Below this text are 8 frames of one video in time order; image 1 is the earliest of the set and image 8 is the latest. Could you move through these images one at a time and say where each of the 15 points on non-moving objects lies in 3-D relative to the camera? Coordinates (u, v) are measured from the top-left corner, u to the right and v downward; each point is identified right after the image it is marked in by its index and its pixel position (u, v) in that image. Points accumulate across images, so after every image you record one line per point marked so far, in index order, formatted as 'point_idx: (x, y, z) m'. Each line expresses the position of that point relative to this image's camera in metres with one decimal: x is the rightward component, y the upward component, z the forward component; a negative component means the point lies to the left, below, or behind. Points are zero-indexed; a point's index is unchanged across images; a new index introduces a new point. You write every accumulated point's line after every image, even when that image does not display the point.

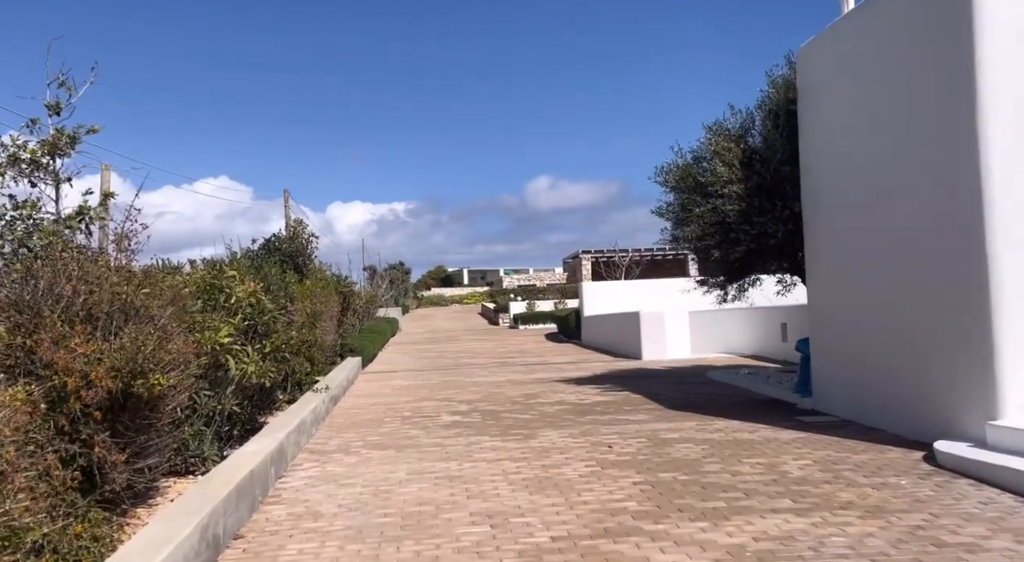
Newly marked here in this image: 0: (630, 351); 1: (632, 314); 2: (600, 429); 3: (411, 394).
0: (+2.6, -1.6, +18.7) m
1: (+2.7, -0.7, +18.7) m
2: (+1.0, -1.7, +9.7) m
3: (-1.7, -1.9, +13.7) m
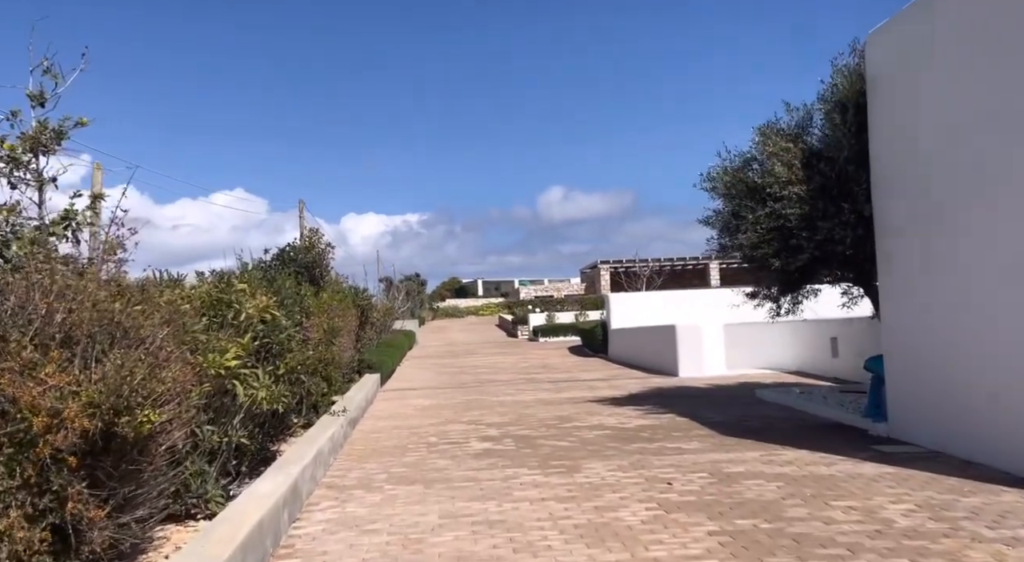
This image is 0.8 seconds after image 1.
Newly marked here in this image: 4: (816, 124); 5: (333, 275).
0: (+3.2, -1.8, +17.6) m
1: (+3.3, -1.0, +17.6) m
2: (+1.4, -1.9, +8.6) m
3: (-1.2, -2.1, +12.7) m
4: (+3.9, +2.0, +10.7) m
5: (-3.2, +0.1, +14.9) m
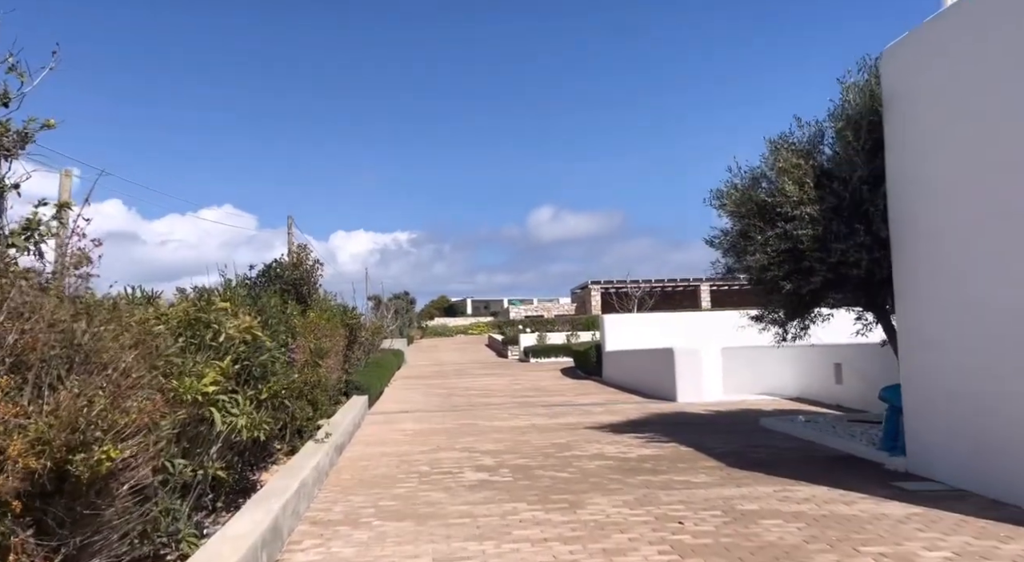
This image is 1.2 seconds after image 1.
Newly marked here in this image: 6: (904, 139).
0: (+3.1, -2.3, +17.1) m
1: (+3.2, -1.4, +17.1) m
2: (+1.4, -2.1, +8.1) m
3: (-1.2, -2.3, +12.1) m
4: (+3.9, +1.7, +10.3) m
5: (-3.3, -0.2, +14.3) m
6: (+4.3, +1.5, +9.0) m
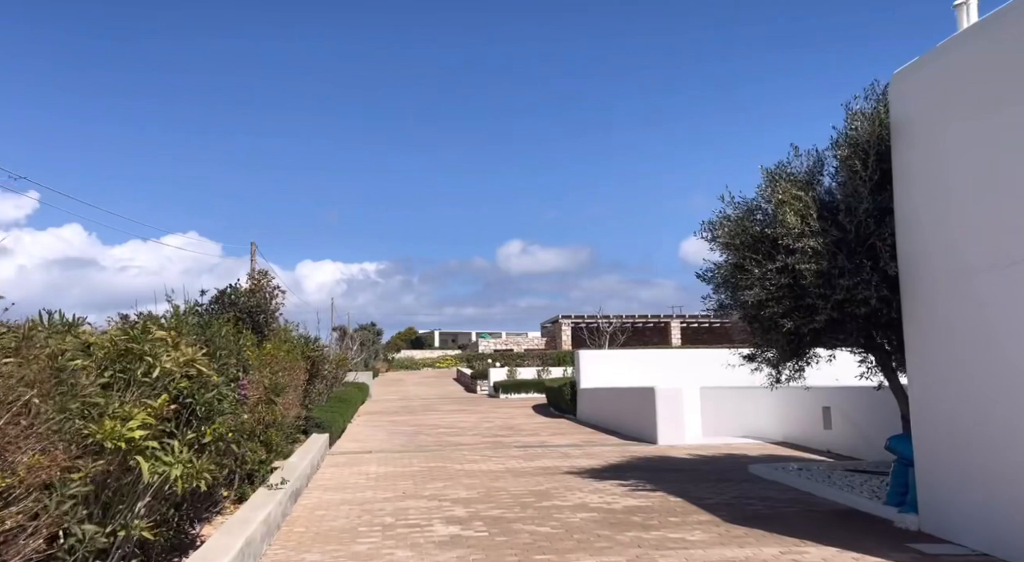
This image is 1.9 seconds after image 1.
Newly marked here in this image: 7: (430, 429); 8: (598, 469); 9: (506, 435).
0: (+2.5, -3.0, +16.3) m
1: (+2.6, -2.1, +16.3) m
2: (+1.2, -2.4, +7.2) m
3: (-1.6, -2.8, +11.1) m
4: (+3.6, +1.3, +9.7) m
5: (-3.7, -0.7, +13.3) m
6: (+4.1, +1.1, +8.3) m
7: (-2.0, -3.5, +19.9) m
8: (+1.3, -2.8, +12.5) m
9: (-0.1, -3.3, +17.9) m
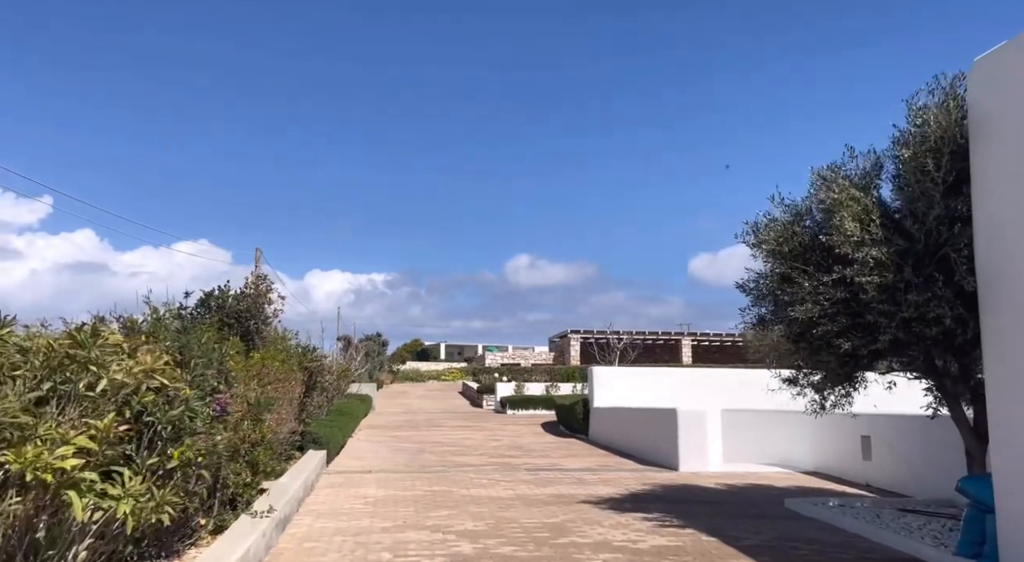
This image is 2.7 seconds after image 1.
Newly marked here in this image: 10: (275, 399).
0: (+2.7, -3.2, +15.2) m
1: (+2.8, -2.4, +15.2) m
2: (+1.3, -2.4, +6.1) m
3: (-1.5, -2.8, +10.0) m
4: (+3.9, +1.1, +8.6) m
5: (-3.5, -0.7, +12.3) m
6: (+4.3, +1.0, +7.3) m
7: (-1.7, -3.7, +18.8) m
8: (+1.4, -3.0, +11.4) m
9: (+0.1, -3.5, +16.8) m
10: (-2.9, -1.5, +10.3) m
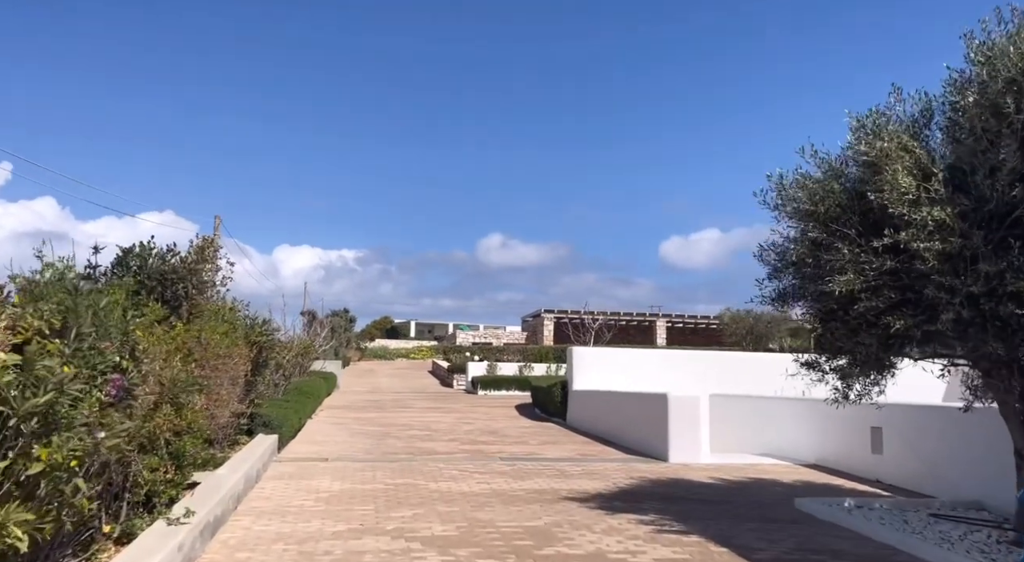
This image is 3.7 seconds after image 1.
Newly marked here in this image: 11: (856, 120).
0: (+2.3, -2.8, +13.9) m
1: (+2.4, -1.9, +13.9) m
2: (+1.2, -2.2, +4.8) m
3: (-1.7, -2.4, +8.6) m
4: (+3.7, +1.4, +7.3) m
5: (-3.8, -0.2, +10.7) m
6: (+4.2, +1.2, +5.9) m
7: (-2.3, -3.1, +17.4) m
8: (+1.1, -2.6, +10.0) m
9: (-0.4, -3.0, +15.4) m
10: (-3.1, -1.0, +8.7) m
11: (+3.1, +1.4, +7.5) m
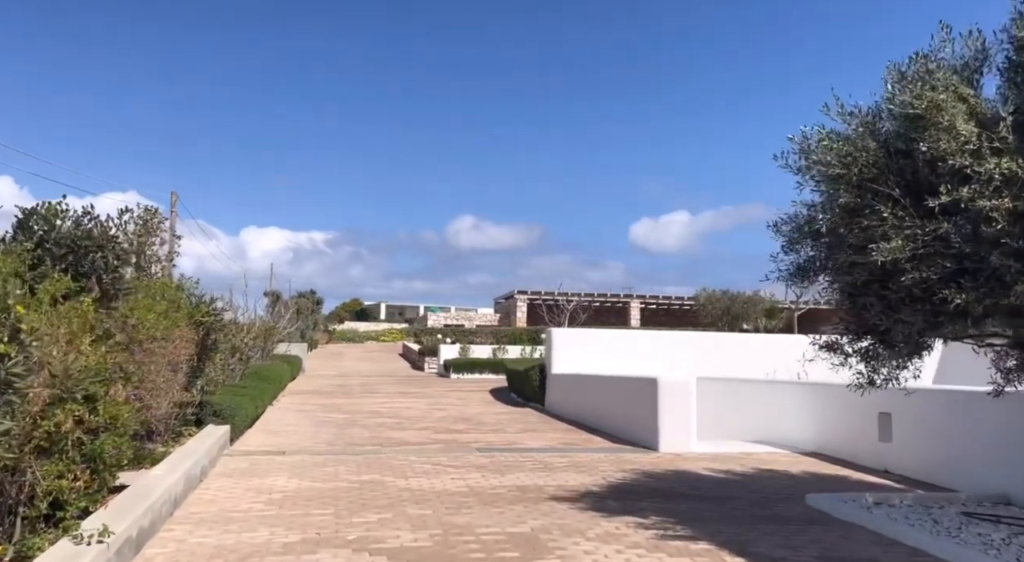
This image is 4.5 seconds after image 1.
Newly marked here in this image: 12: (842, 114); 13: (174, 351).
0: (+1.9, -2.4, +12.8) m
1: (+2.0, -1.6, +12.9) m
2: (+1.2, -2.0, +3.7) m
3: (-1.9, -2.1, +7.4) m
4: (+3.6, +1.6, +6.2) m
5: (-4.0, +0.1, +9.4) m
6: (+4.1, +1.4, +4.9) m
7: (-2.8, -2.6, +16.2) m
8: (+0.9, -2.3, +9.0) m
9: (-0.8, -2.6, +14.3) m
10: (-3.3, -0.7, +7.5) m
11: (+3.0, +1.7, +6.4) m
12: (+2.6, +1.4, +6.6) m
13: (-3.7, -0.8, +9.3) m
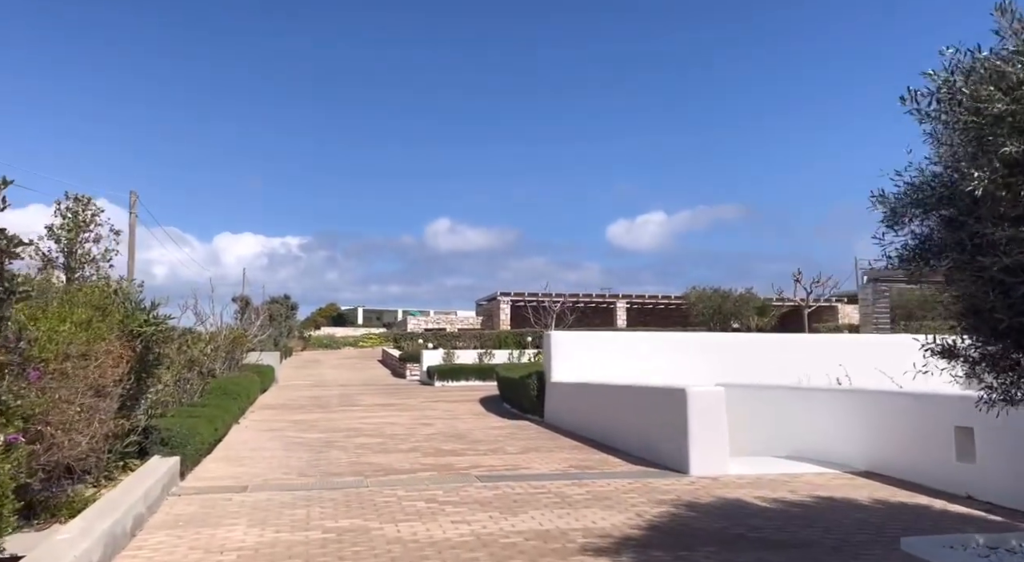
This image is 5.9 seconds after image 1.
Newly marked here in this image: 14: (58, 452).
0: (+2.0, -2.3, +11.0) m
1: (+2.1, -1.5, +11.1) m
2: (+1.5, -1.9, +1.9) m
3: (-1.7, -2.1, +5.5) m
4: (+3.8, +1.8, +4.5) m
5: (-3.9, +0.1, +7.5) m
6: (+4.3, +1.6, +3.2) m
7: (-2.8, -2.7, +14.2) m
8: (+1.1, -2.2, +7.1) m
9: (-0.8, -2.5, +12.4) m
10: (-3.1, -0.7, +5.5) m
11: (+3.1, +1.8, +4.6) m
12: (+2.8, +1.5, +4.8) m
13: (-3.6, -0.8, +7.4) m
14: (-3.4, -1.3, +6.5) m
